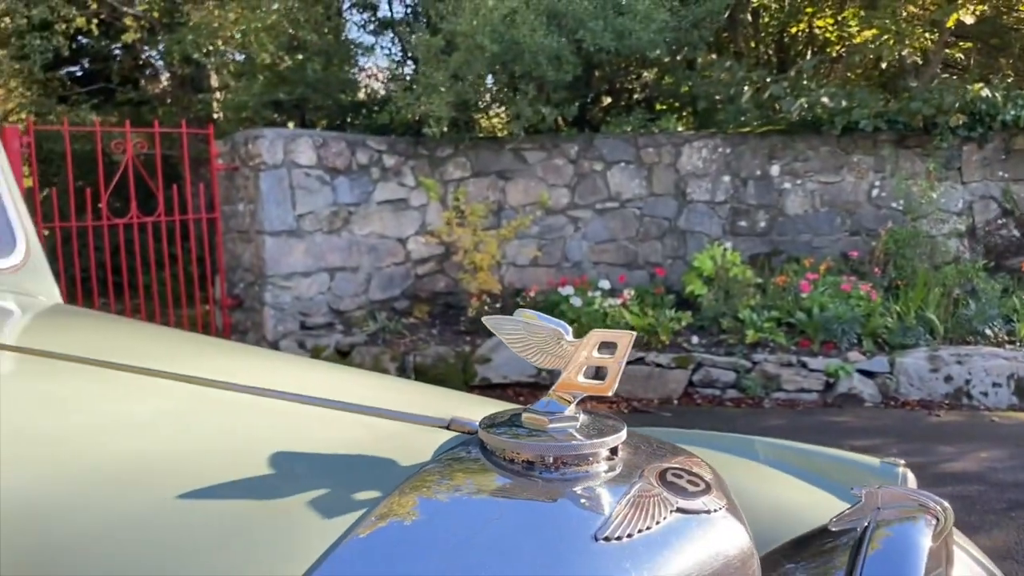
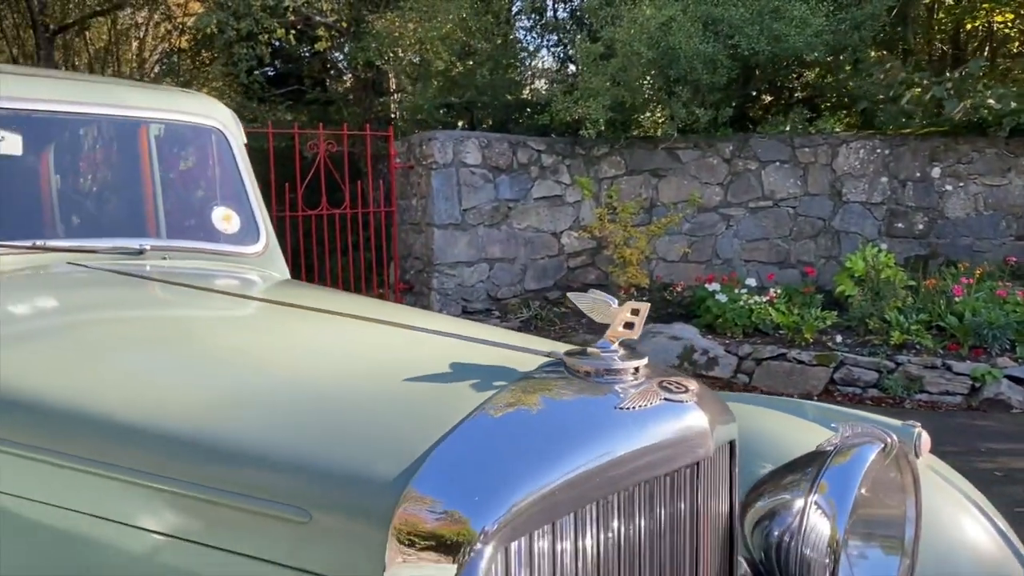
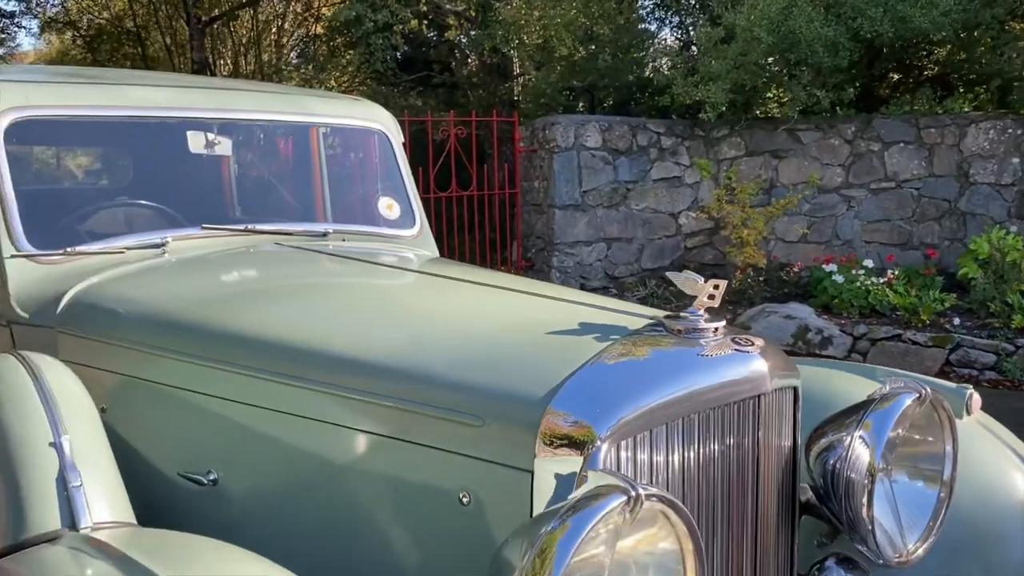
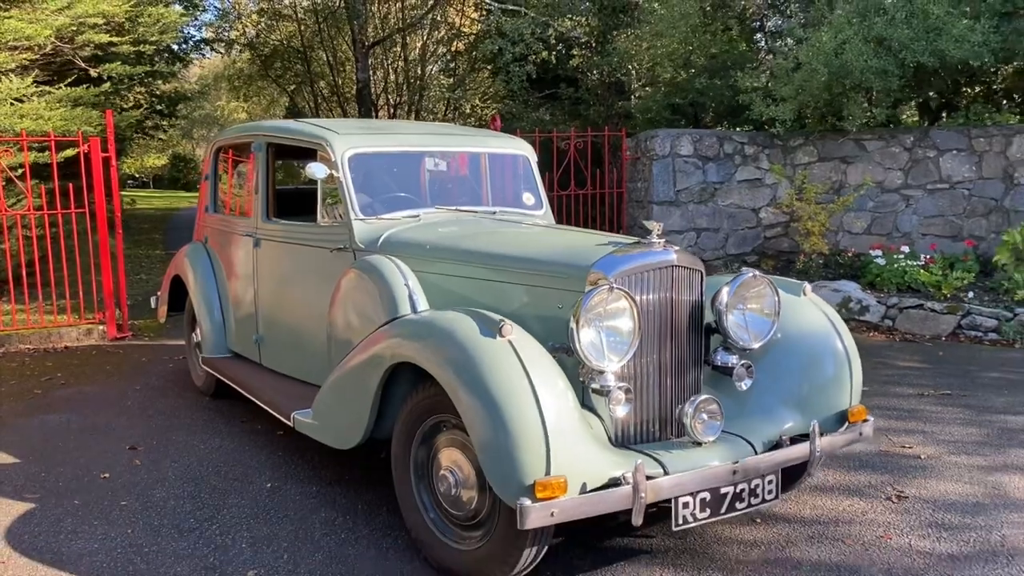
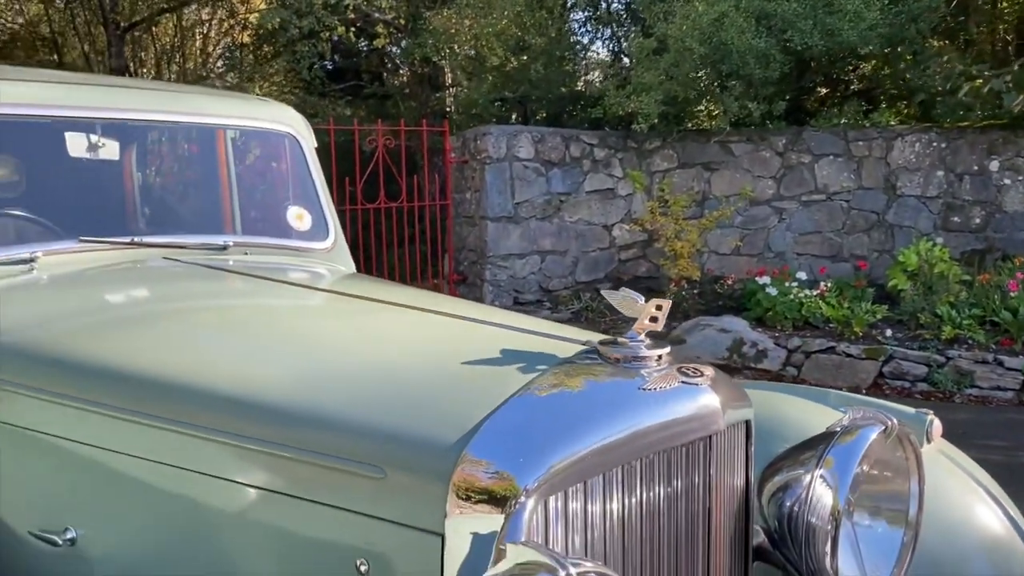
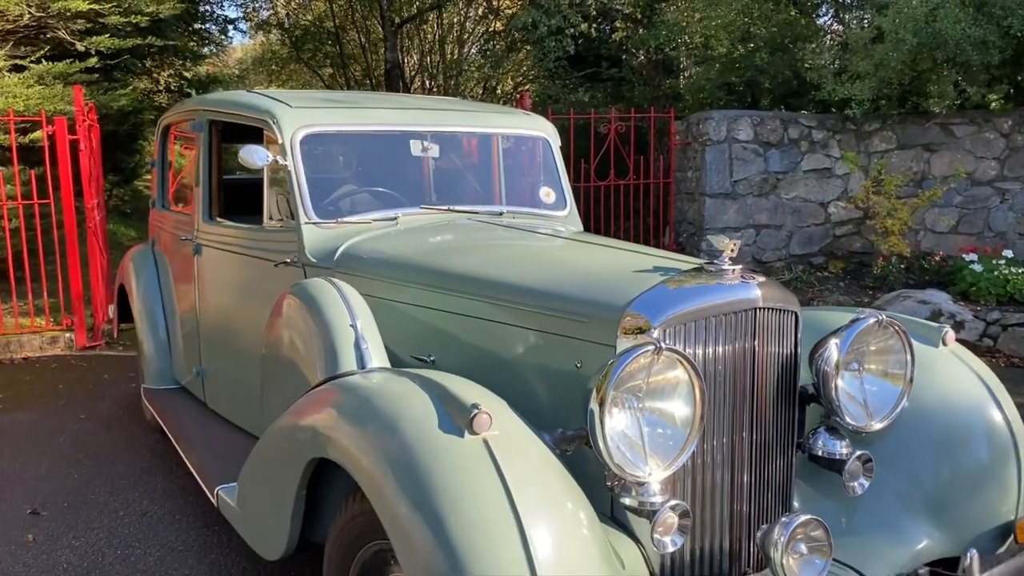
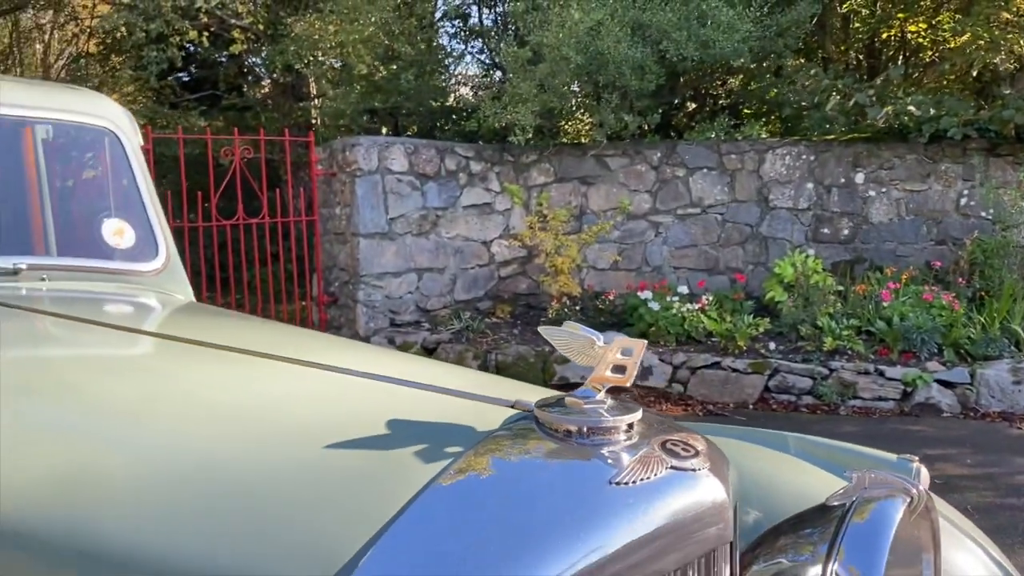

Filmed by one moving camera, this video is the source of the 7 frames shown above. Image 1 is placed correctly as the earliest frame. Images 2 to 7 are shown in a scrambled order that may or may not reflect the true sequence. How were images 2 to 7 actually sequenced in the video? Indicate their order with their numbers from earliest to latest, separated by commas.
7, 2, 5, 3, 6, 4
